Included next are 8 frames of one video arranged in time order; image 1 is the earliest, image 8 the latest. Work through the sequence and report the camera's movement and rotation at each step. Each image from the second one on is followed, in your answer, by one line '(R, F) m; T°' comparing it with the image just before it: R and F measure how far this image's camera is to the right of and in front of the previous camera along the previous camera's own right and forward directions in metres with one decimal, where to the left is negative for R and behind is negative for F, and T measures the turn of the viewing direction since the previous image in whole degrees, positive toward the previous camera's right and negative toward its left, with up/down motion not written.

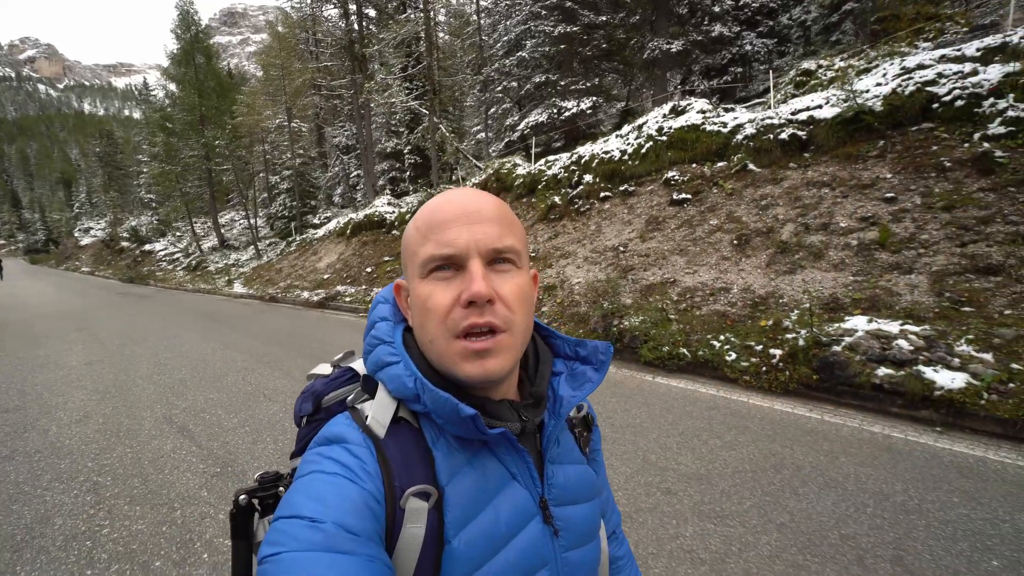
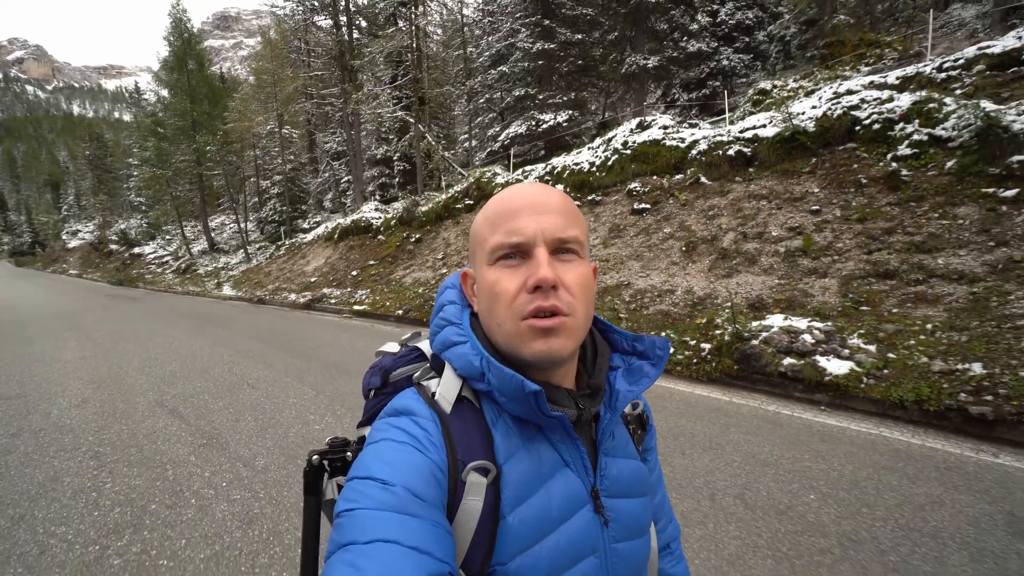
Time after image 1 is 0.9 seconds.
(+0.4, -0.6) m; +1°
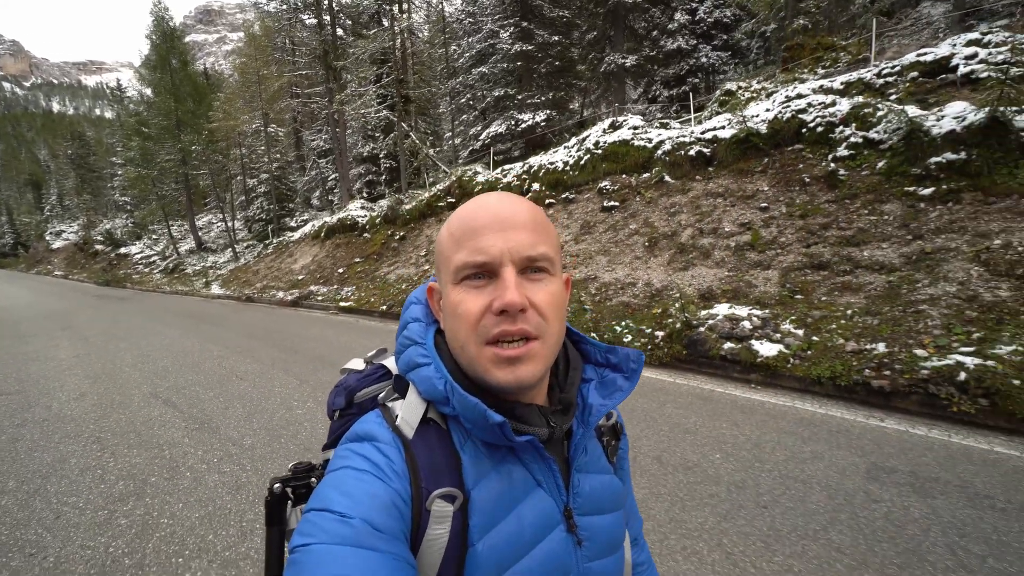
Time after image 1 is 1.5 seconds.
(+0.3, -0.5) m; +1°
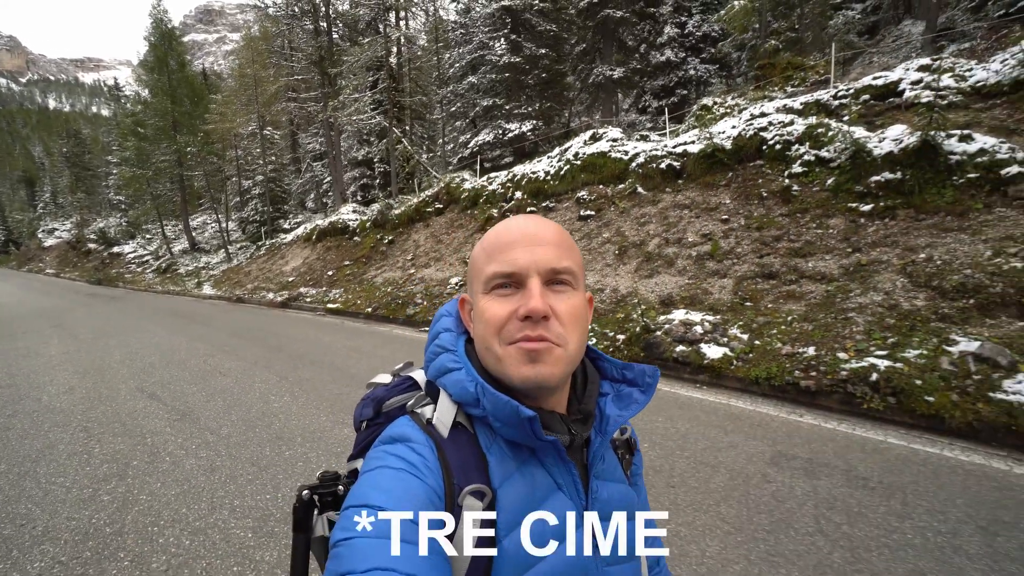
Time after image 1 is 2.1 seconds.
(+0.4, -0.4) m; +1°
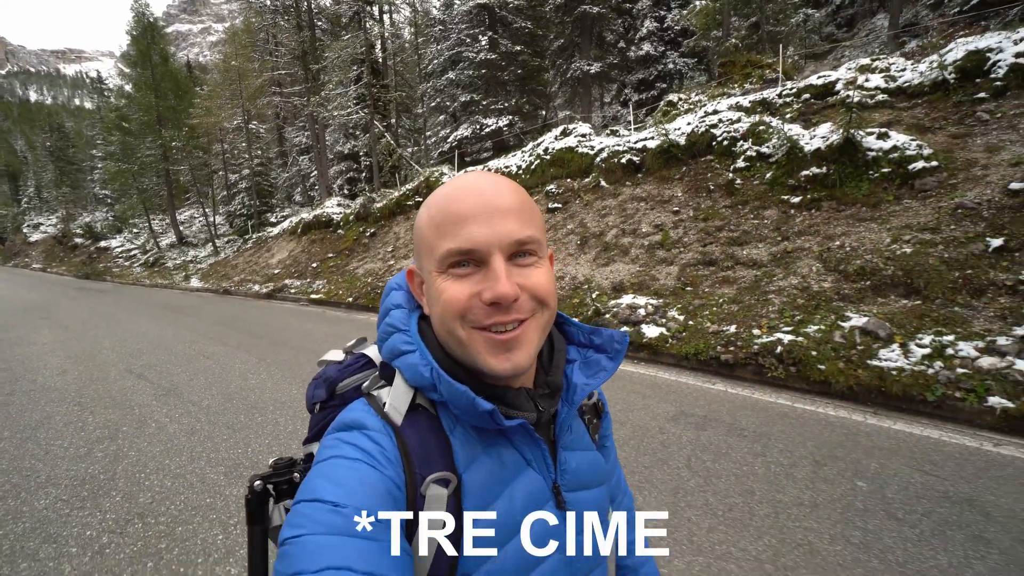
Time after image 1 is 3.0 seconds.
(+0.5, -0.6) m; +1°
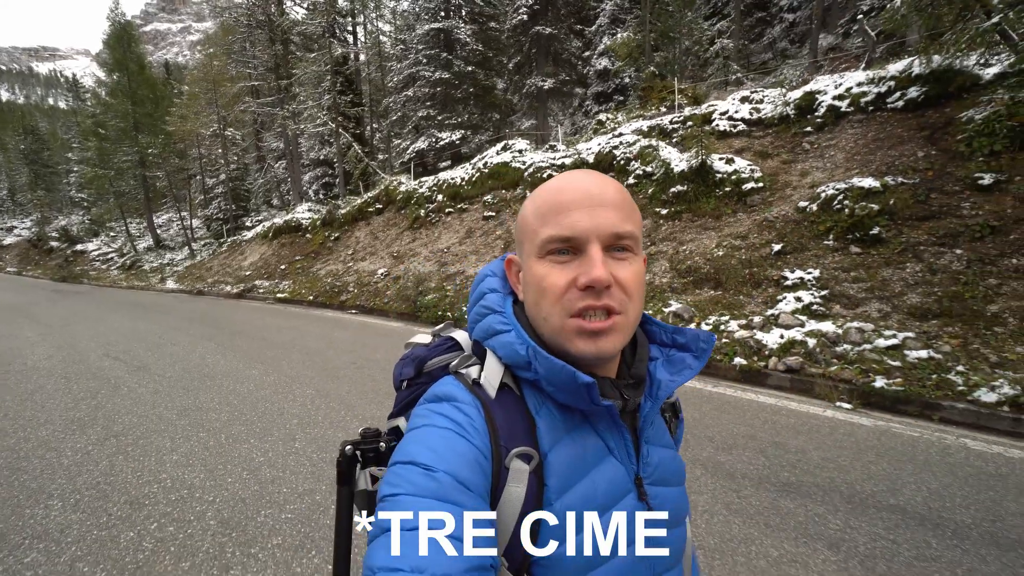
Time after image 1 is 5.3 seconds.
(+1.2, -1.5) m; +2°
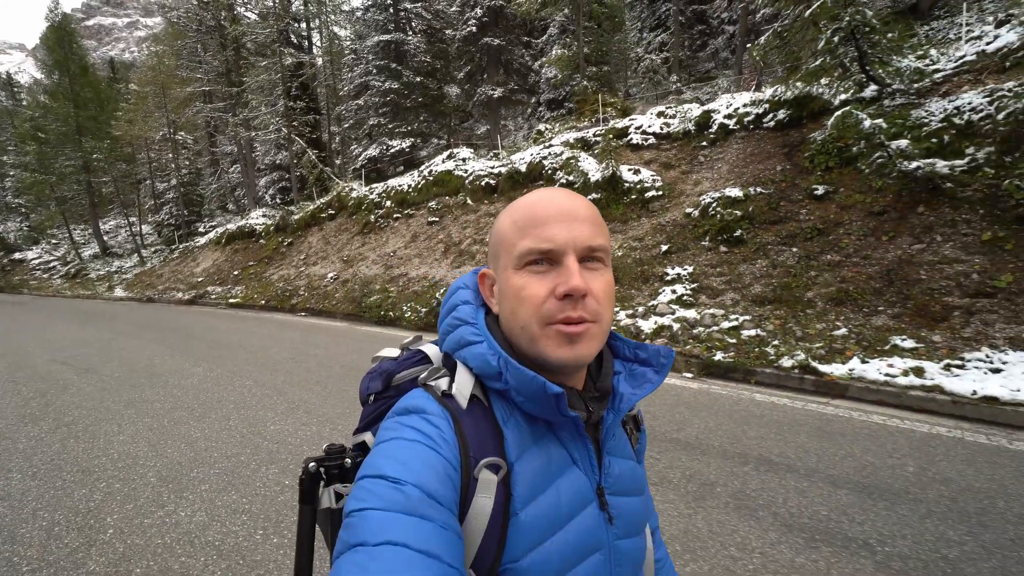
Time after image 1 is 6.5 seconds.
(+0.7, -0.9) m; +4°
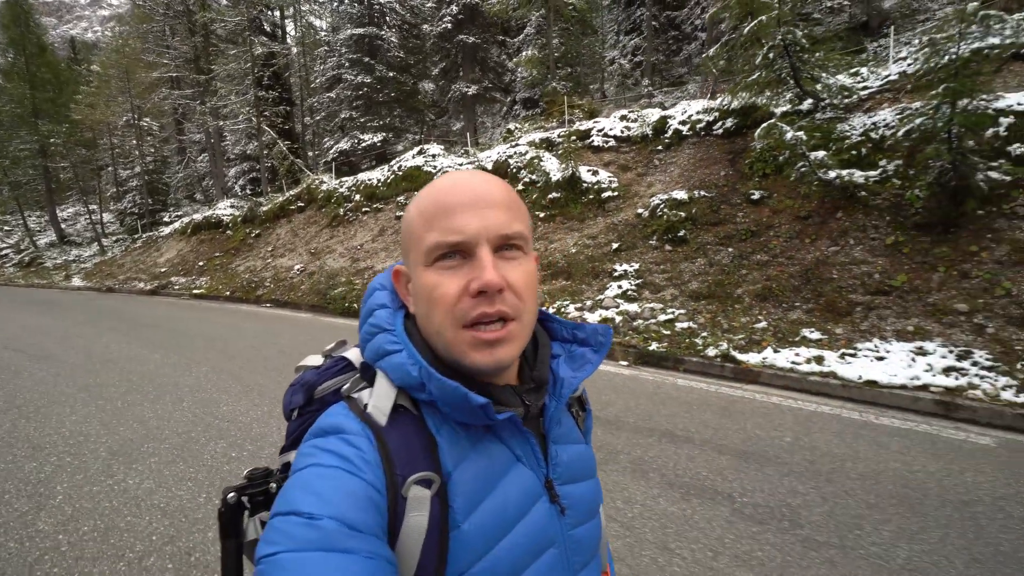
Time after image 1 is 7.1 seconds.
(+0.3, -0.3) m; +3°
